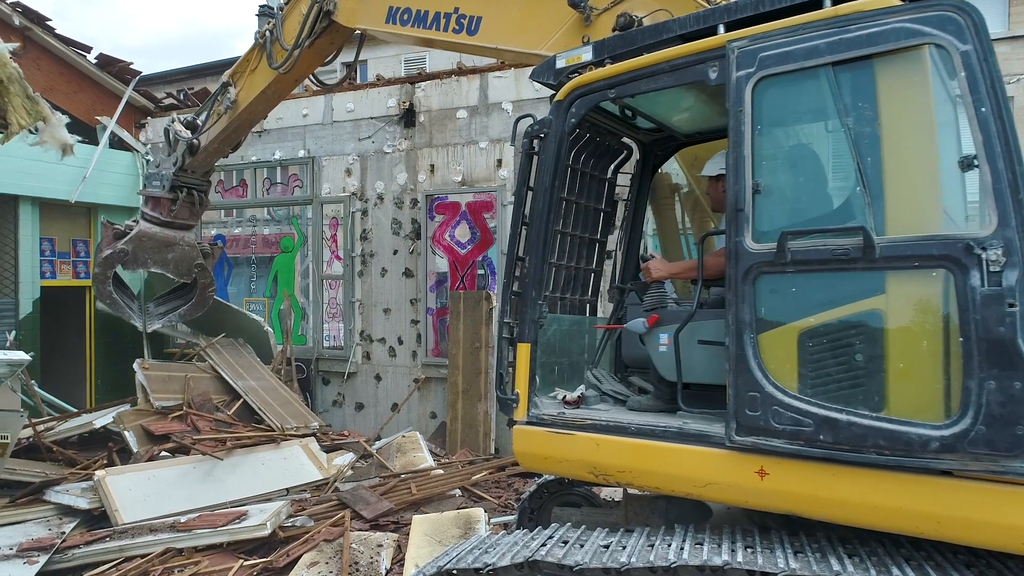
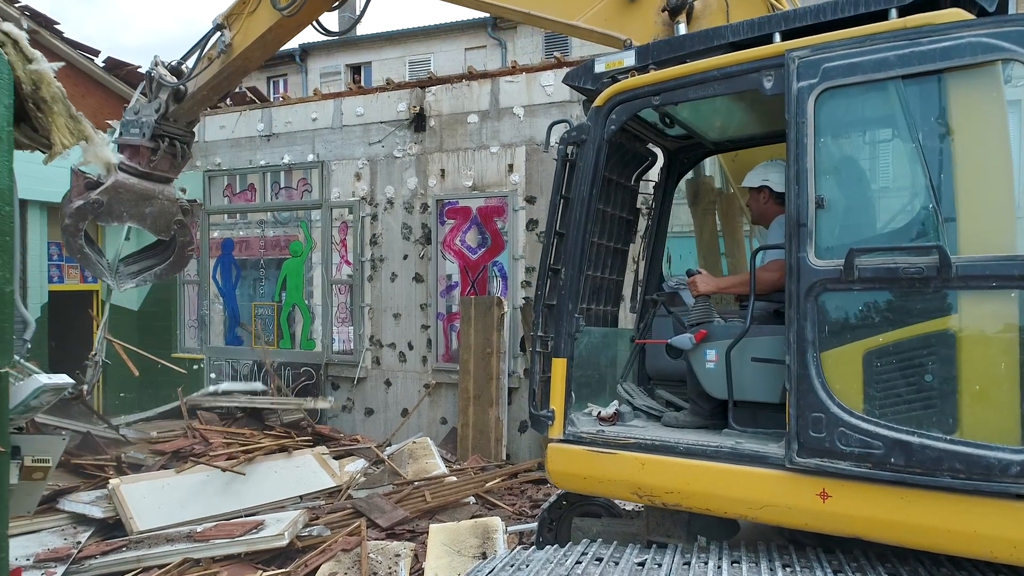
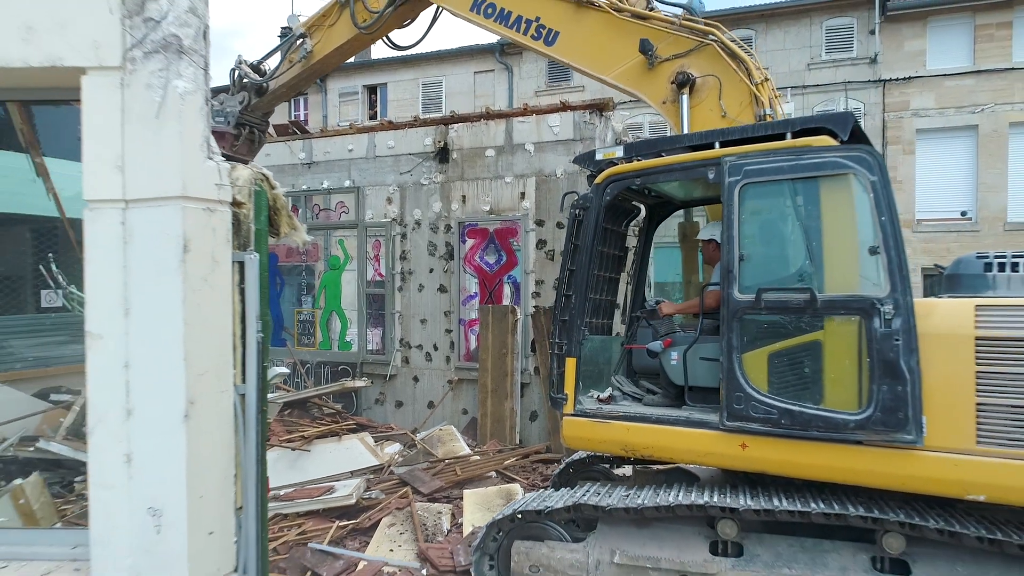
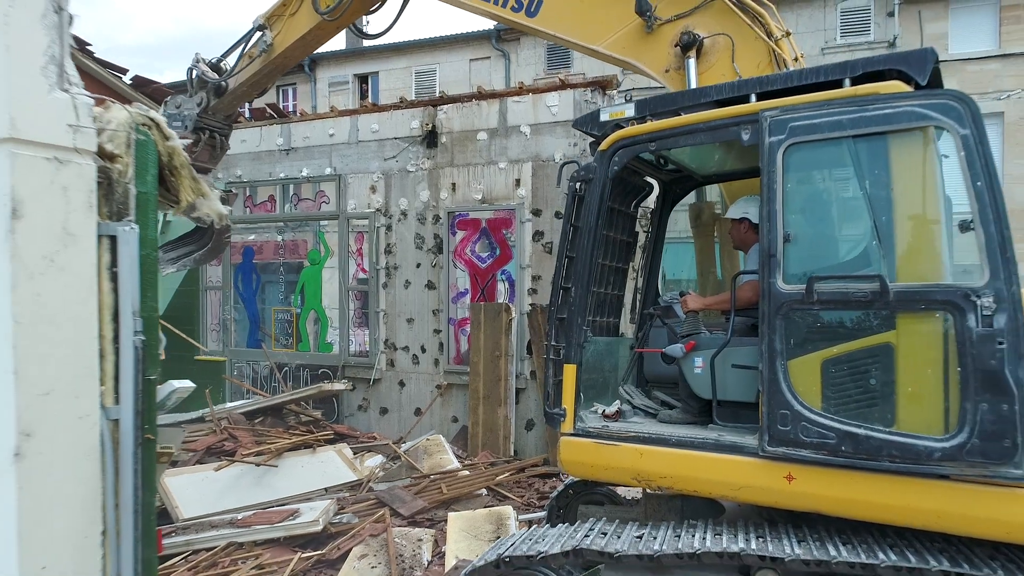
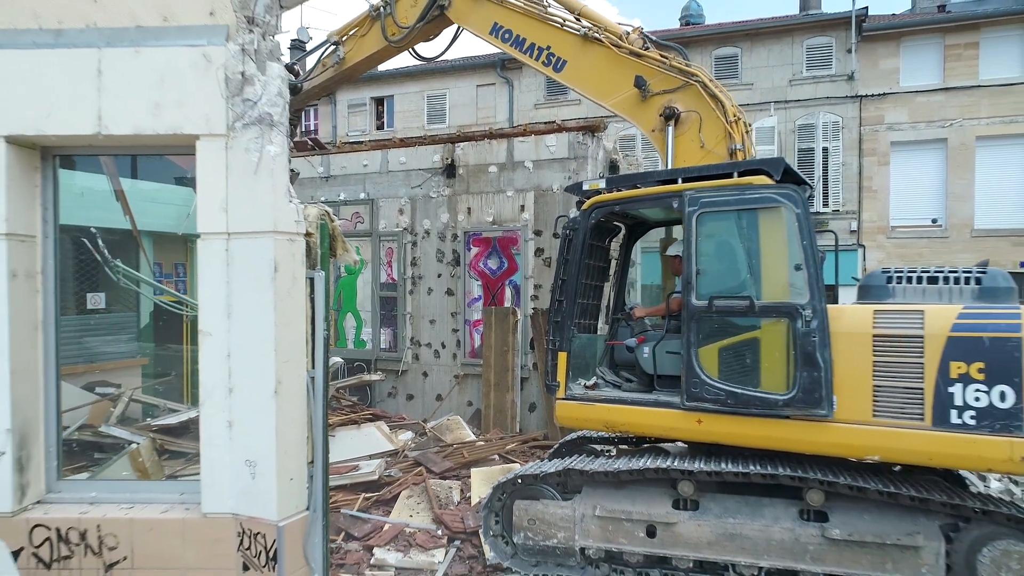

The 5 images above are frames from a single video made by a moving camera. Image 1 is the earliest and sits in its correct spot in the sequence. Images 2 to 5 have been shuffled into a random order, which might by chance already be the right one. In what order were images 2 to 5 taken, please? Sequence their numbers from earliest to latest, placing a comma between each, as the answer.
2, 4, 3, 5
